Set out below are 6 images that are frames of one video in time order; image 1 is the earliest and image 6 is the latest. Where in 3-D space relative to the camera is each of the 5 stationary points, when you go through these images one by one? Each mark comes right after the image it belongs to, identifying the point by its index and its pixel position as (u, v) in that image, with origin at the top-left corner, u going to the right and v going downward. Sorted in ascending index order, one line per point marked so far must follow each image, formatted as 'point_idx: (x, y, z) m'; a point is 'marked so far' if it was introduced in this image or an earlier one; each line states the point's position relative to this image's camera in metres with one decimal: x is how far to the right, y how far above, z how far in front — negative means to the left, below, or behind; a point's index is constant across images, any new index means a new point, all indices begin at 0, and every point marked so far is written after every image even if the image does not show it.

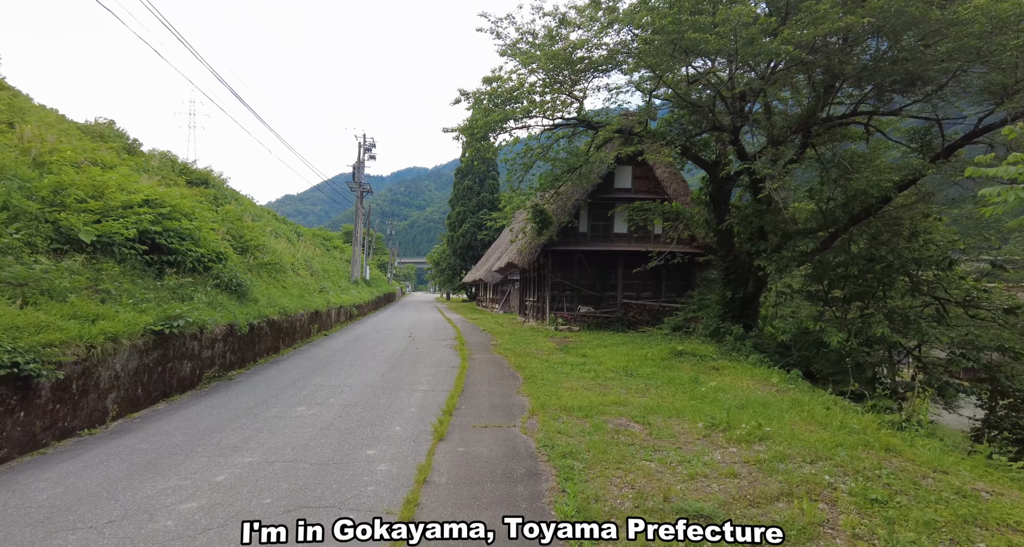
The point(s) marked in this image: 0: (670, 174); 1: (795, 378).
0: (+4.9, +3.1, +16.5) m
1: (+3.8, -1.4, +7.2) m
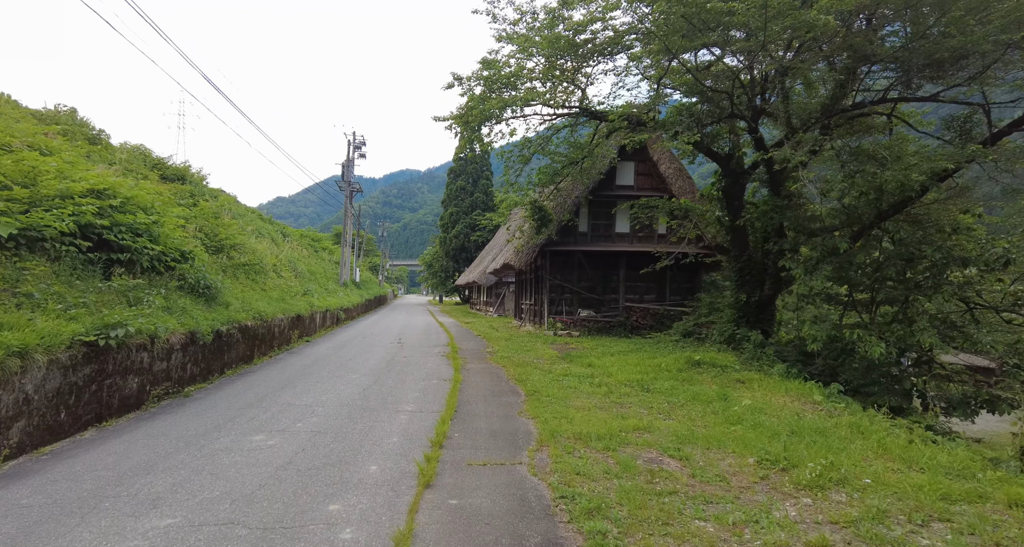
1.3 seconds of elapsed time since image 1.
0: (+4.8, +3.0, +15.6) m
1: (+3.8, -1.4, +6.3) m
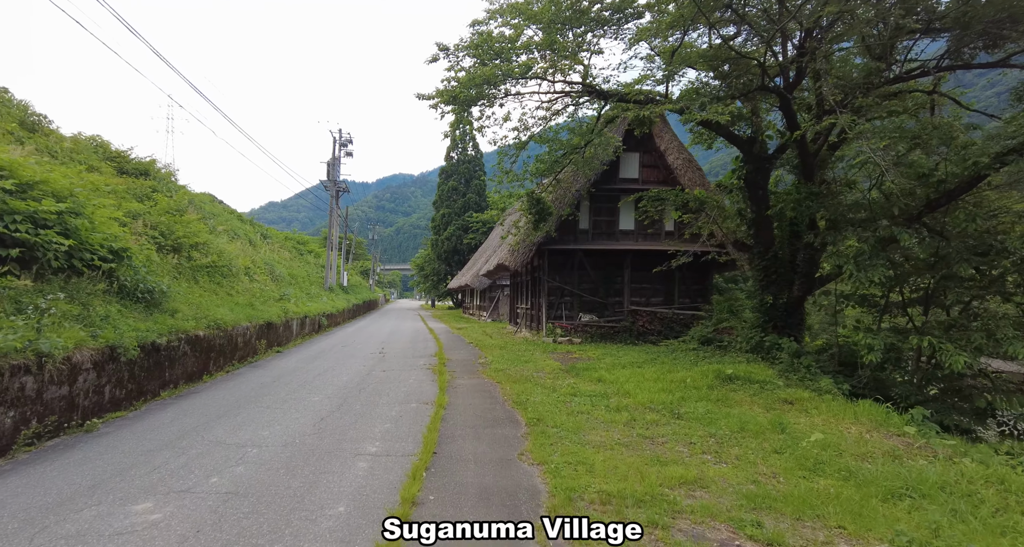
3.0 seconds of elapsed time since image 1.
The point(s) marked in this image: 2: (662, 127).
0: (+4.6, +3.0, +14.3) m
1: (+3.8, -1.4, +5.0) m
2: (+4.1, +4.0, +14.5) m
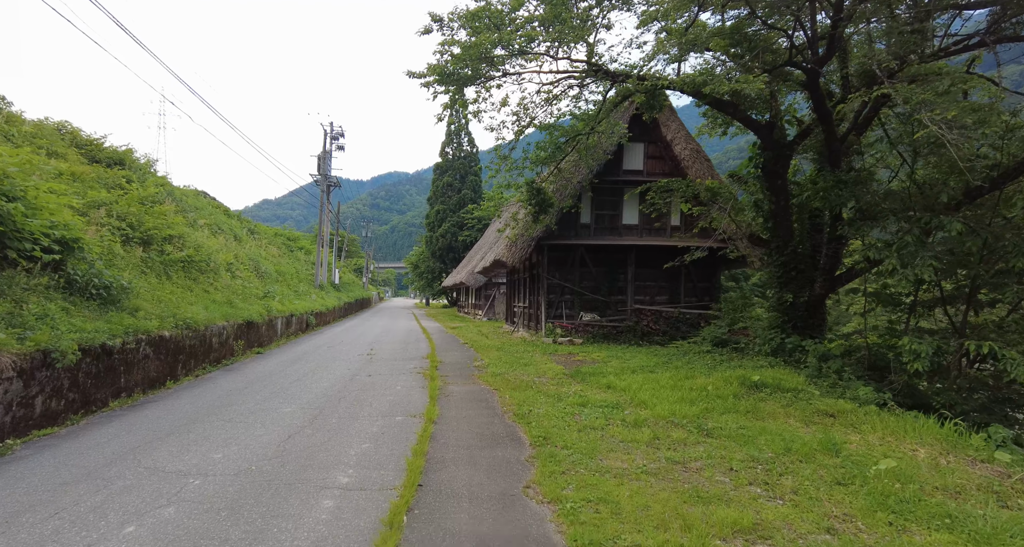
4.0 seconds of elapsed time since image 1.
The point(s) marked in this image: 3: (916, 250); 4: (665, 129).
0: (+4.6, +3.1, +13.5) m
1: (+3.8, -1.3, +4.2) m
2: (+4.0, +4.1, +13.7) m
3: (+5.4, +0.3, +7.3) m
4: (+3.9, +3.7, +13.7) m
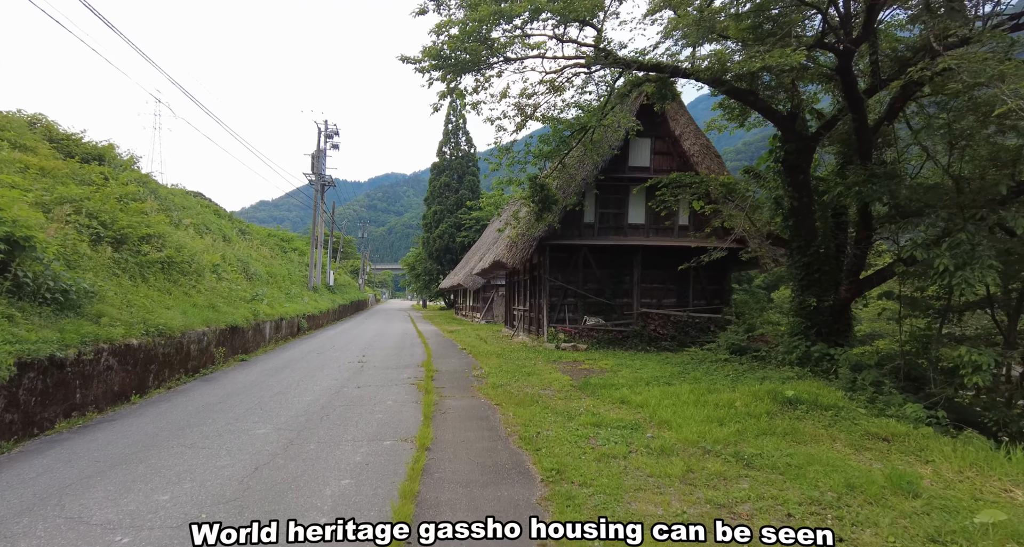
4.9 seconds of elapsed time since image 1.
0: (+4.6, +3.1, +12.8) m
1: (+3.9, -1.3, +3.5) m
2: (+4.0, +4.0, +13.0) m
3: (+5.5, +0.3, +6.6) m
4: (+4.0, +3.7, +13.0) m
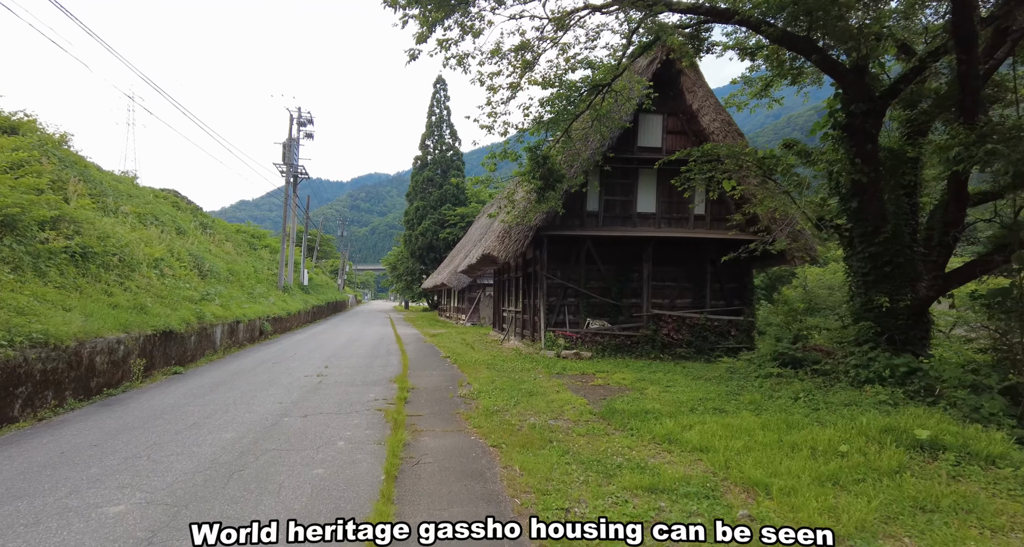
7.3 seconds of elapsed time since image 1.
0: (+4.4, +3.1, +11.1) m
1: (+4.0, -1.2, +1.7) m
2: (+3.9, +4.1, +11.2) m
3: (+5.5, +0.4, +4.9) m
4: (+3.8, +3.8, +11.2) m
